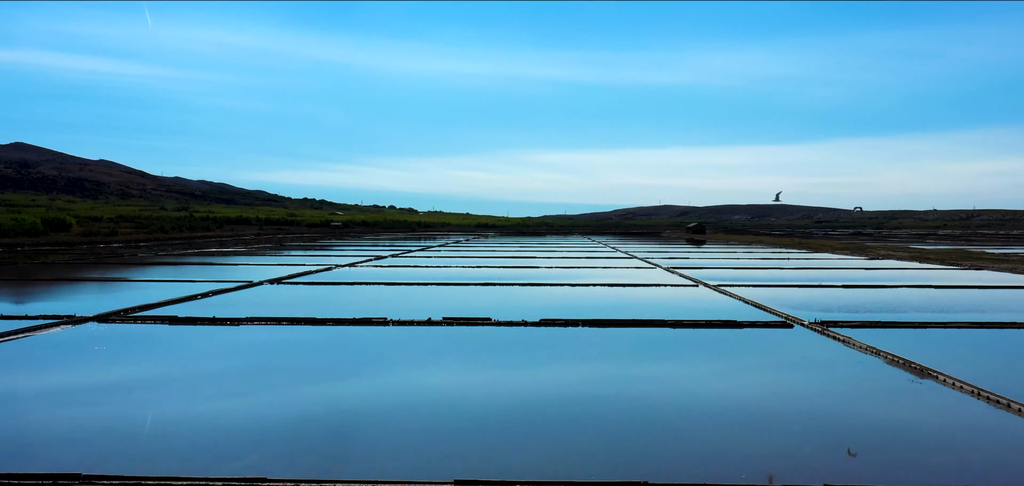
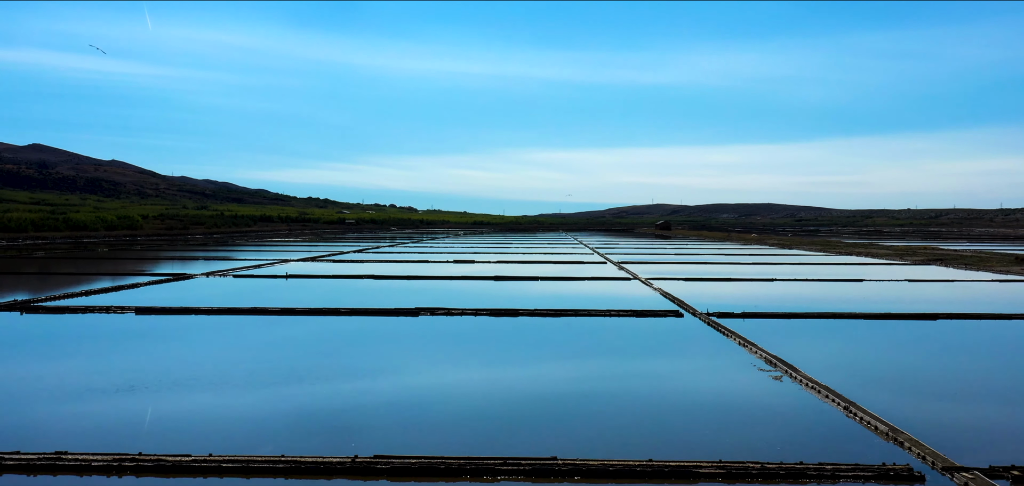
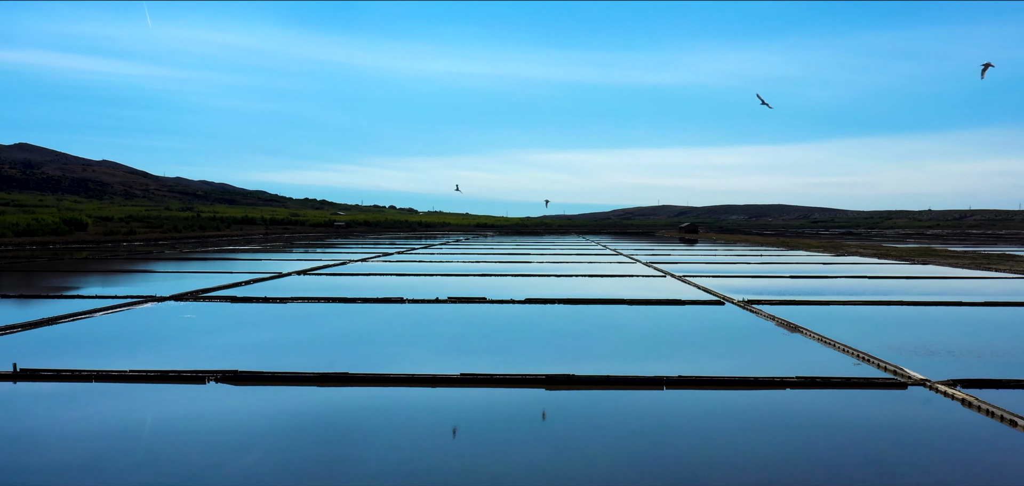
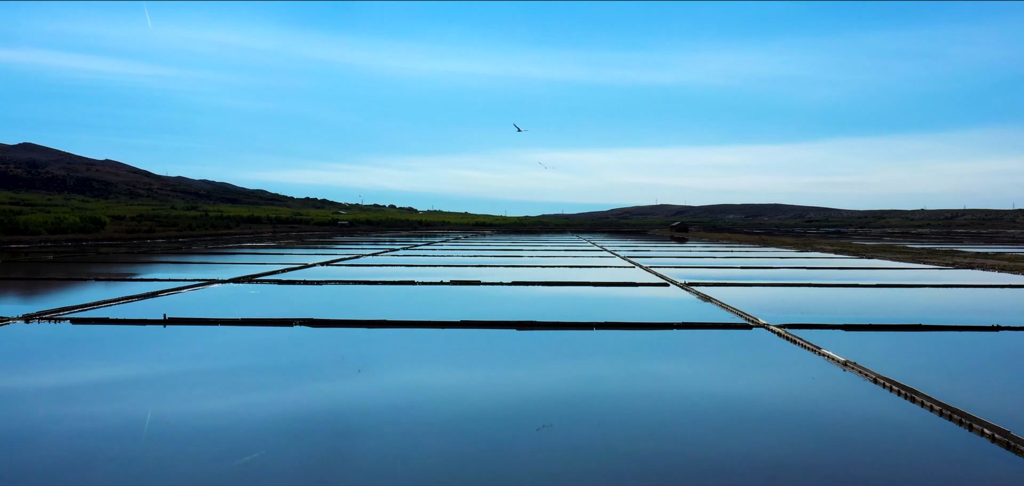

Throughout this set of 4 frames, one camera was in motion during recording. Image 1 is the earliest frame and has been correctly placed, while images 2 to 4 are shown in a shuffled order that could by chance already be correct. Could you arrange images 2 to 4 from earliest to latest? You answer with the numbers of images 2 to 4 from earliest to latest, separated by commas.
3, 4, 2
